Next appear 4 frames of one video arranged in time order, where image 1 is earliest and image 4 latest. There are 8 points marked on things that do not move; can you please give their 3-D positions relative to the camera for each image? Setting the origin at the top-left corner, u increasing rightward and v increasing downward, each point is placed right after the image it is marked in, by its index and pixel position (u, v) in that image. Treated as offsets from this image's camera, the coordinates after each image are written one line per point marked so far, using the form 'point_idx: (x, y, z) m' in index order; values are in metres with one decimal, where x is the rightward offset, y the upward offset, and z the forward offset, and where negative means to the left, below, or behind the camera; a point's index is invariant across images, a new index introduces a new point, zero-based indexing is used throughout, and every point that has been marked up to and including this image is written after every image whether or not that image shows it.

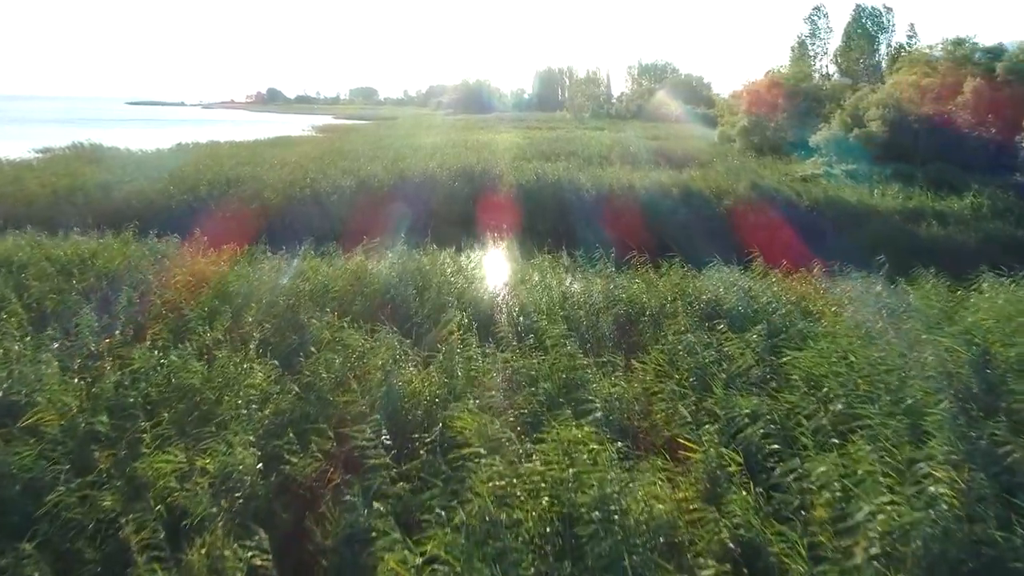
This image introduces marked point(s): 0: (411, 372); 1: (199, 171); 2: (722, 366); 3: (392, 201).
0: (-0.6, -0.5, +4.7) m
1: (-8.1, +3.0, +19.5) m
2: (+1.3, -0.5, +4.6) m
3: (-2.6, +1.9, +17.0) m
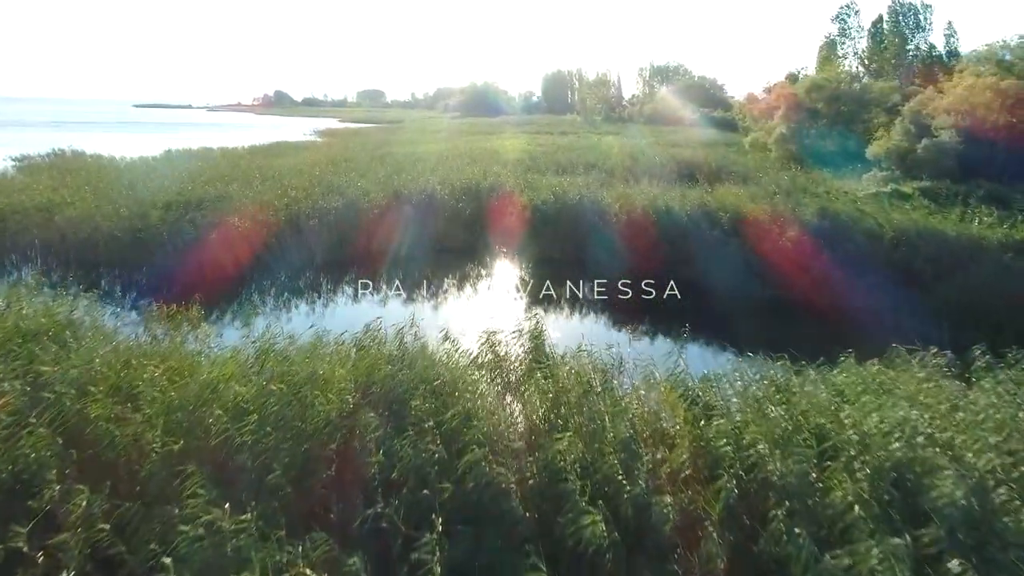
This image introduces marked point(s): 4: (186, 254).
0: (-0.5, -1.3, +2.1) m
1: (-7.8, +2.3, +17.0) m
2: (+1.4, -1.2, +2.0) m
3: (-2.3, +1.2, +14.4) m
4: (-5.7, +0.6, +12.9) m
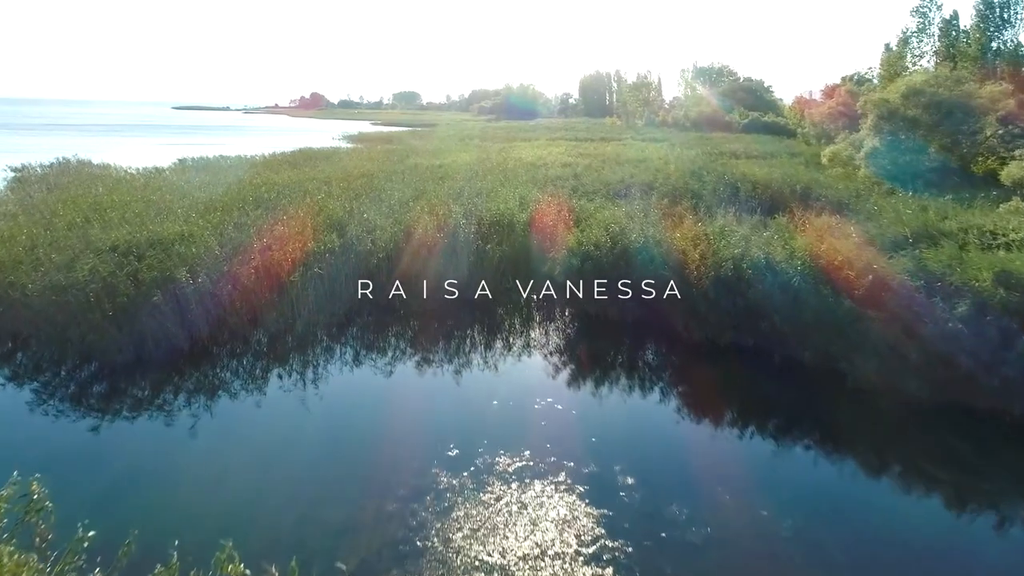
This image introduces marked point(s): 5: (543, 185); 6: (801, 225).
0: (-0.4, -2.3, -1.3) m
1: (-7.0, +1.3, +13.9) m
2: (+1.5, -2.3, -1.5) m
3: (-1.7, +0.1, +11.1) m
4: (-5.1, -0.4, +9.7) m
5: (+0.8, +2.4, +17.9) m
6: (+5.1, +1.0, +12.6) m
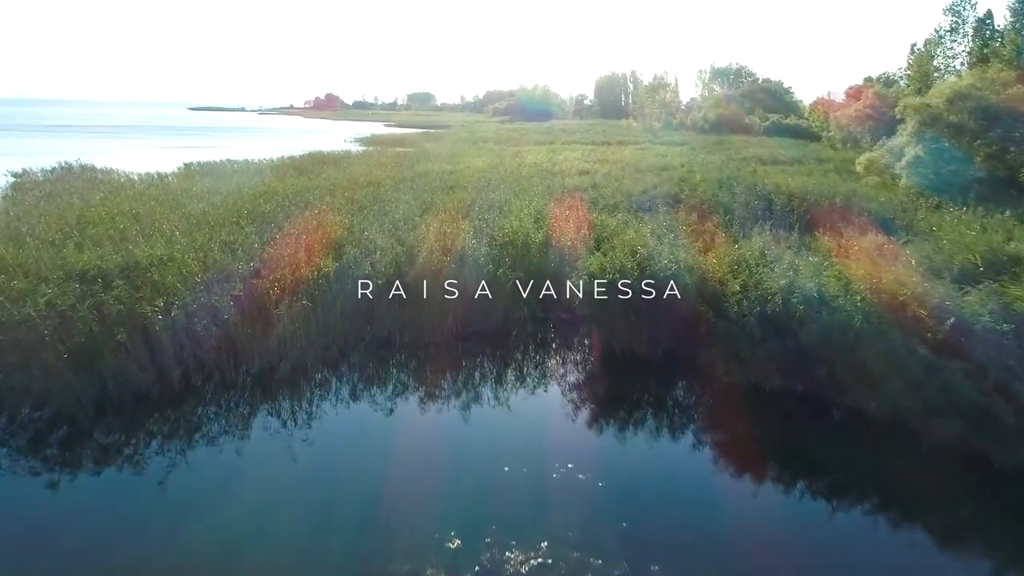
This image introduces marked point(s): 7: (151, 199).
0: (-0.5, -2.7, -2.6) m
1: (-6.7, +0.9, +12.7) m
2: (+1.4, -2.7, -2.8) m
3: (-1.5, -0.3, +9.8) m
4: (-4.9, -0.8, +8.5) m
5: (+1.1, +2.0, +16.7) m
6: (+5.3, +0.6, +11.2) m
7: (-9.3, +2.3, +19.0) m
